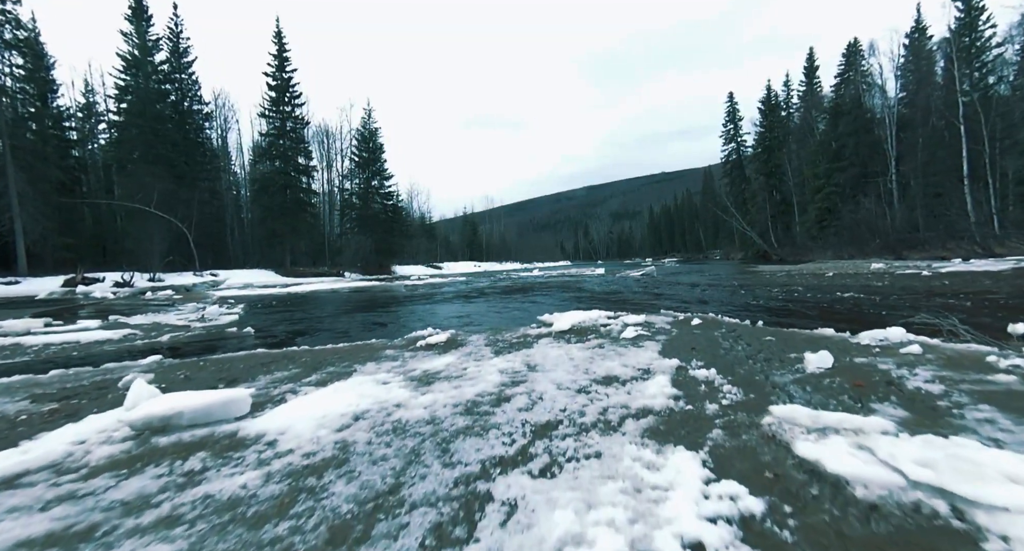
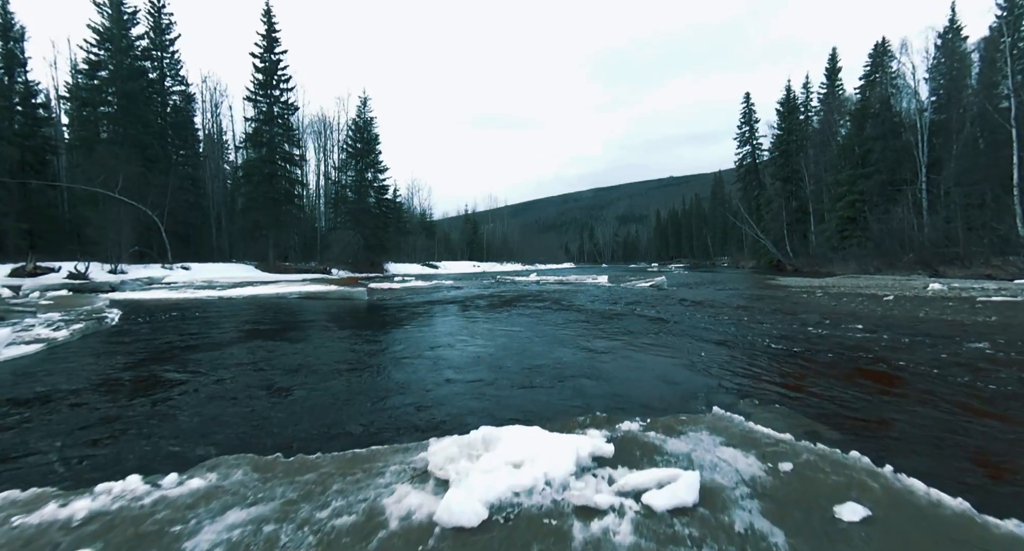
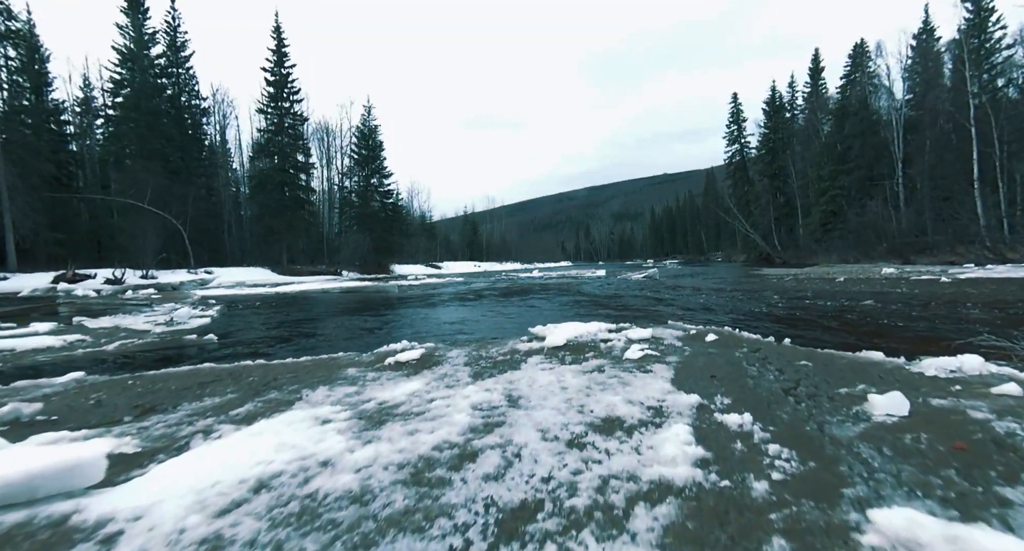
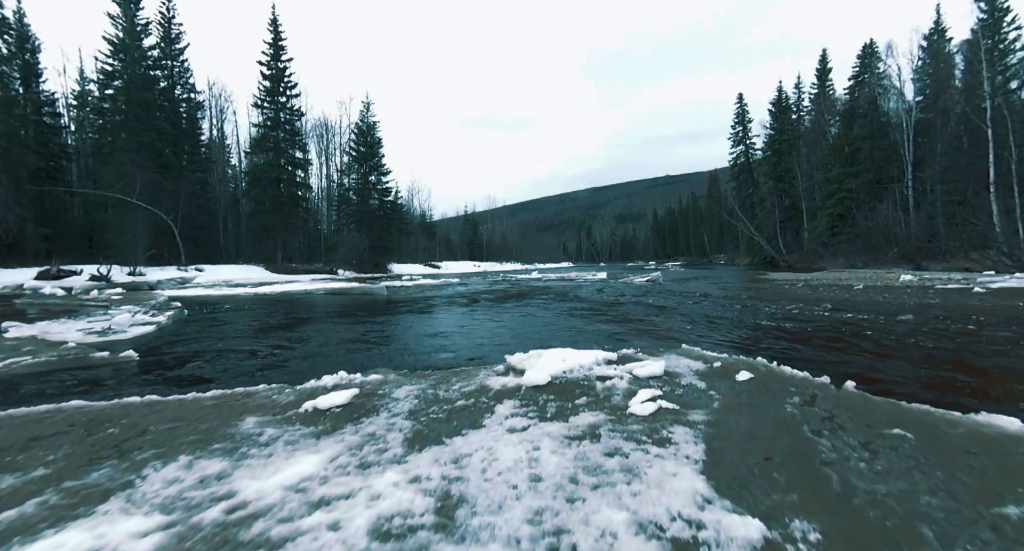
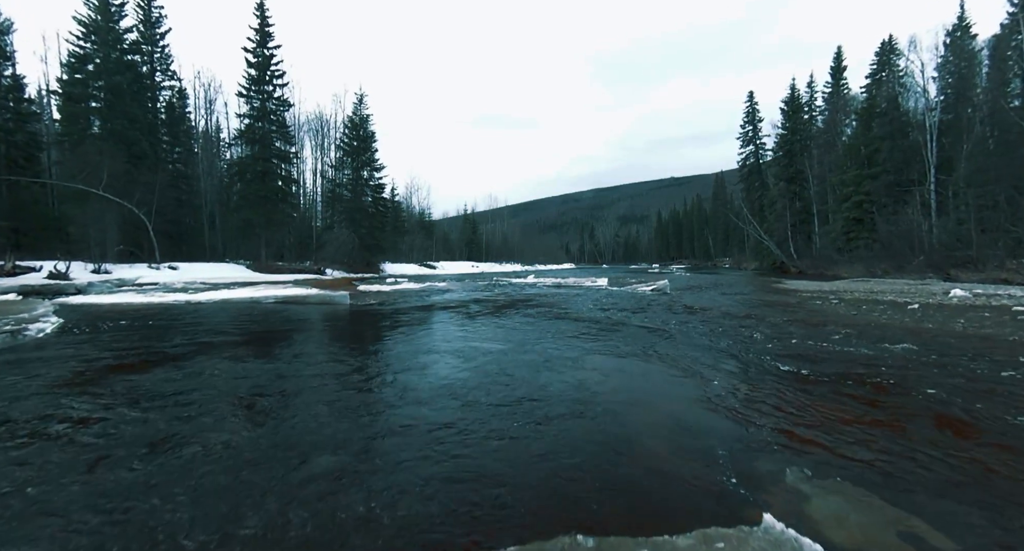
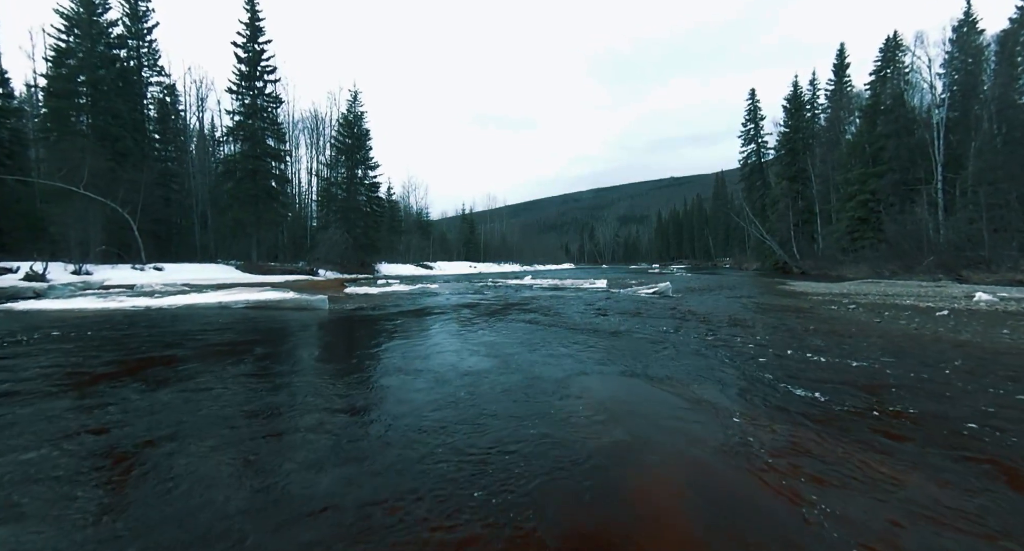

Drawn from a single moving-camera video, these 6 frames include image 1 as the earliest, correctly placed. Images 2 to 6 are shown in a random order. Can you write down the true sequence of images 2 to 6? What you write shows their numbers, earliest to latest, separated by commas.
3, 4, 2, 5, 6
